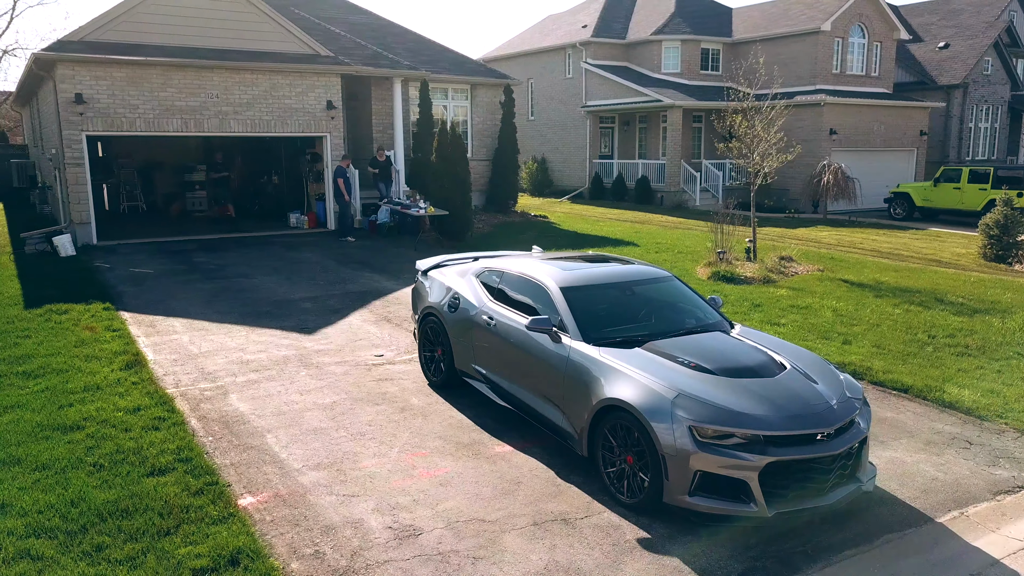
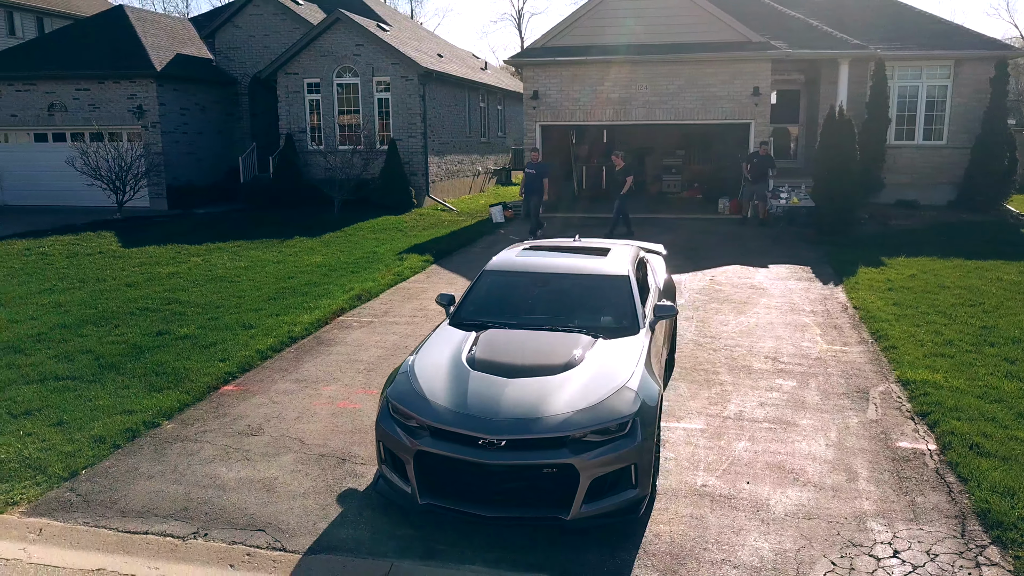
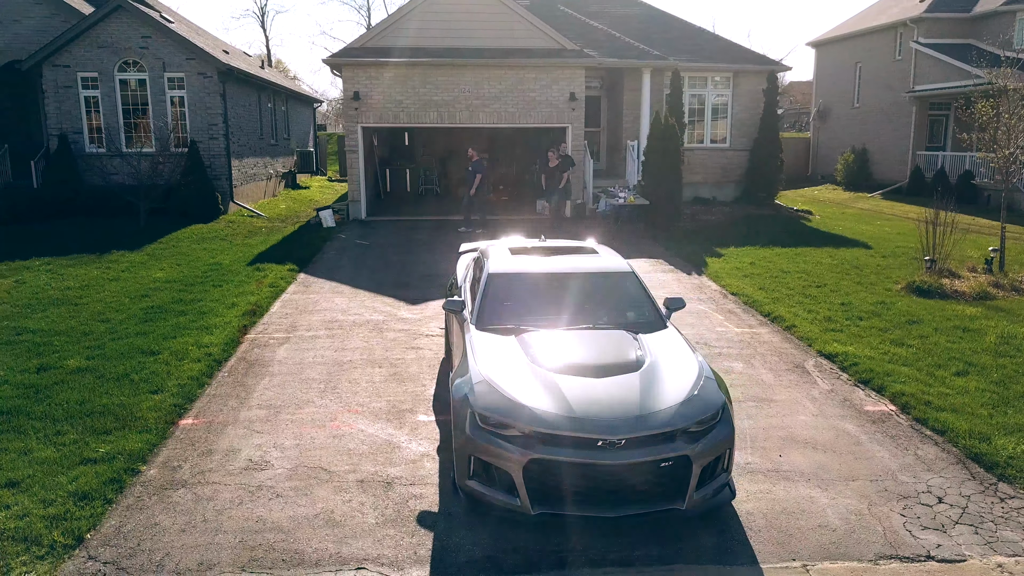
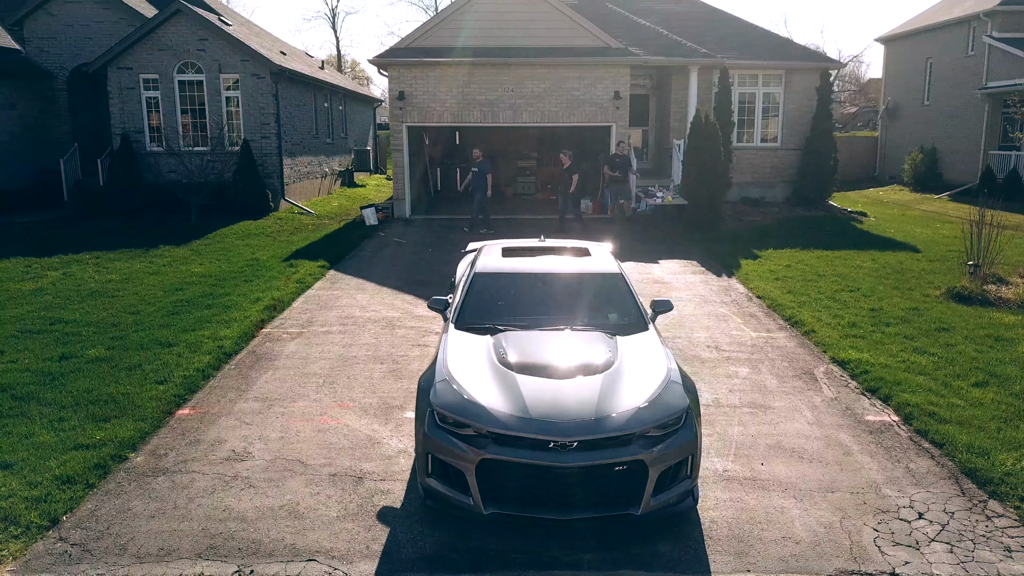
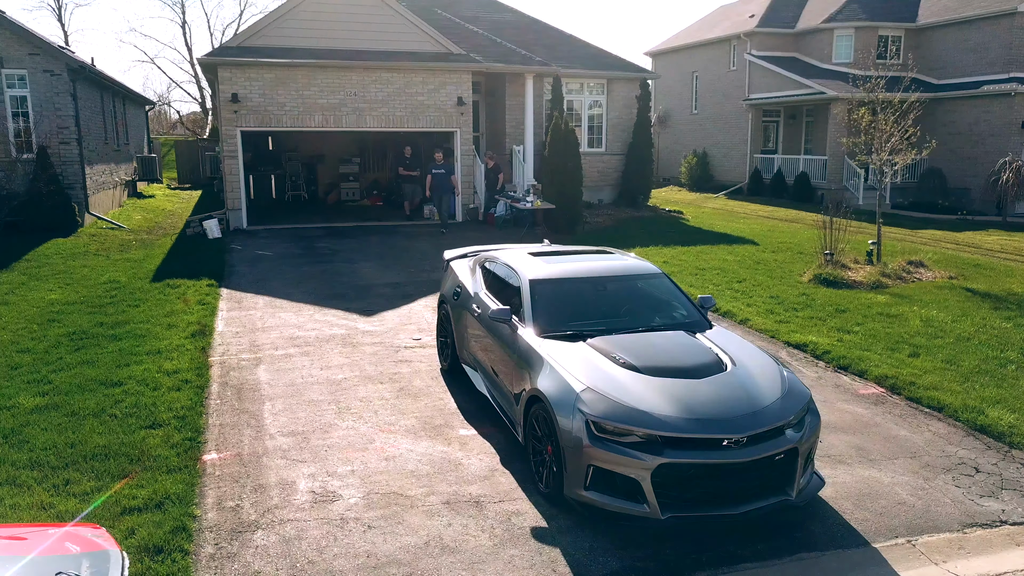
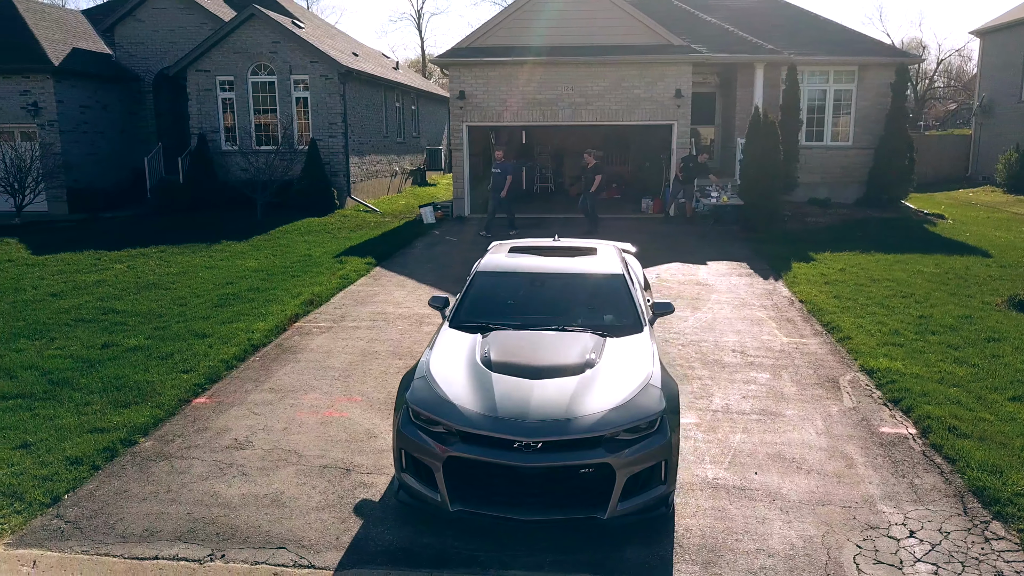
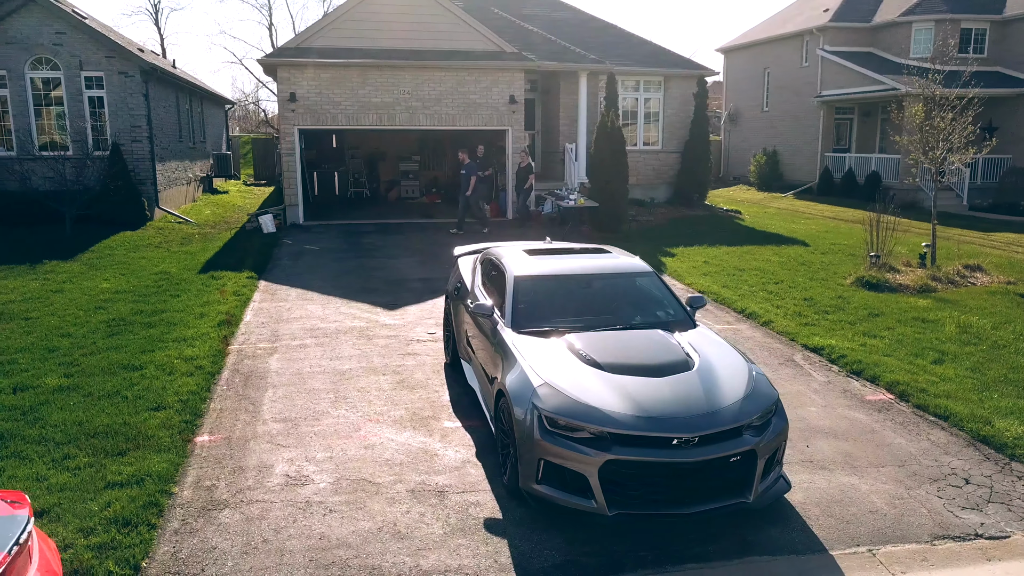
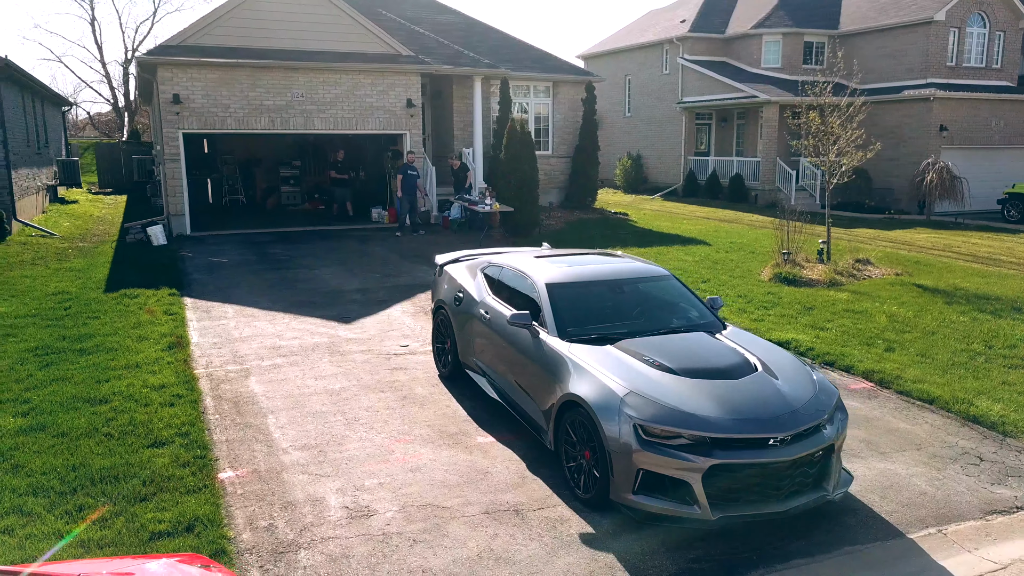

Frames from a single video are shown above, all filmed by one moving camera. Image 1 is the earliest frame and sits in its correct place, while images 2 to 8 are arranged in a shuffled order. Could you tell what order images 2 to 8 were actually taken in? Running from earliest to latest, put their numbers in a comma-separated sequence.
8, 5, 7, 3, 4, 6, 2
